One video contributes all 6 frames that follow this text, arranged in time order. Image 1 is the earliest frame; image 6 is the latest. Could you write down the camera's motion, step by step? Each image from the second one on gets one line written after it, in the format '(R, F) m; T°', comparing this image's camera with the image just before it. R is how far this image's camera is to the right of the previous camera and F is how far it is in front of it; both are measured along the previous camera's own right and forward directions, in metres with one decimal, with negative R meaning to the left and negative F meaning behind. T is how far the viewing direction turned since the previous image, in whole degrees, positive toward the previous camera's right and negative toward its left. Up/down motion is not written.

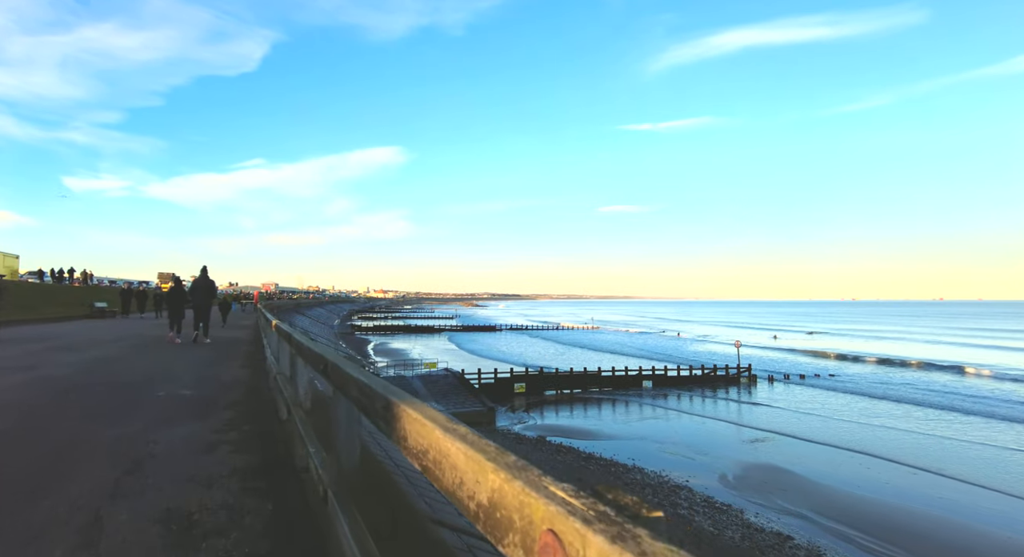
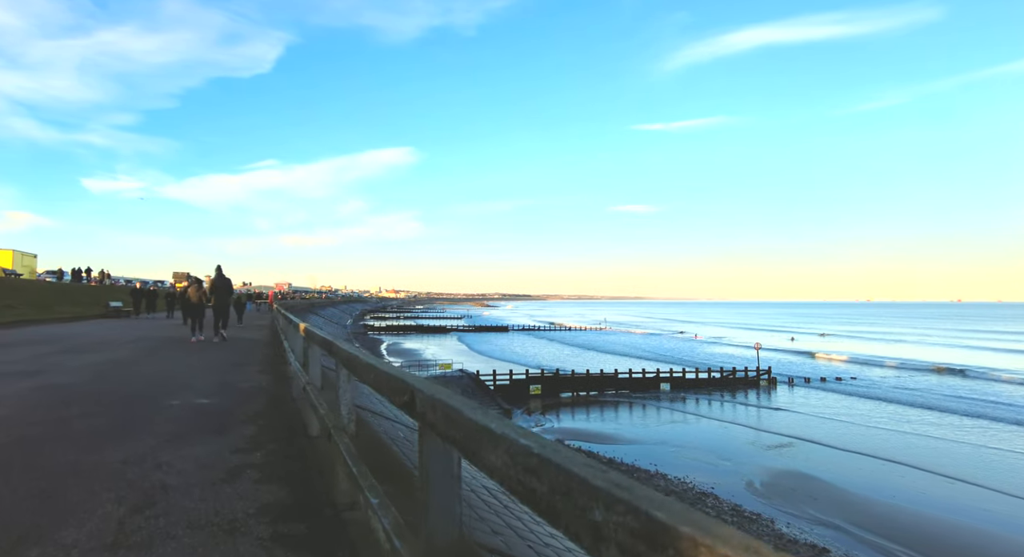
(-0.2, +0.3) m; -1°
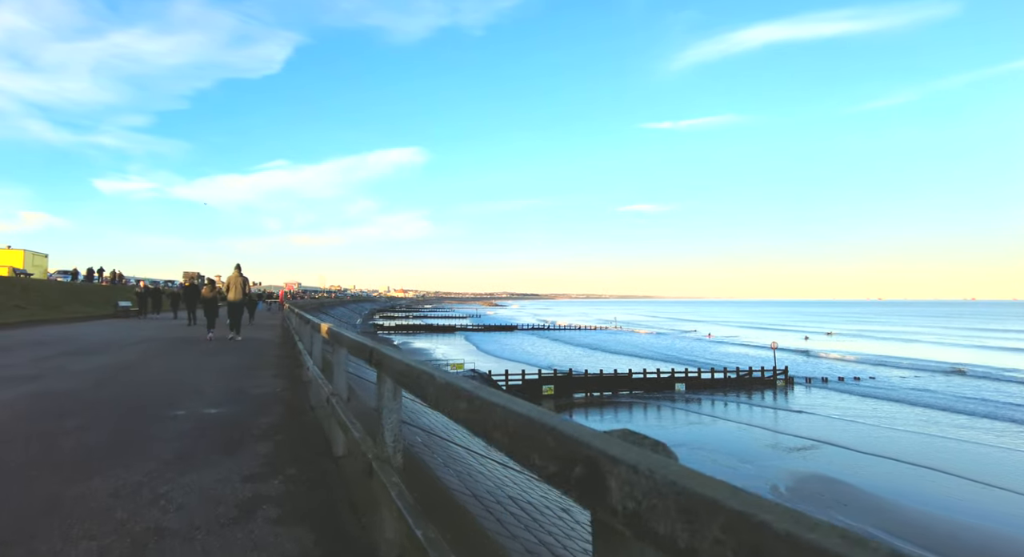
(-0.1, +0.3) m; -1°
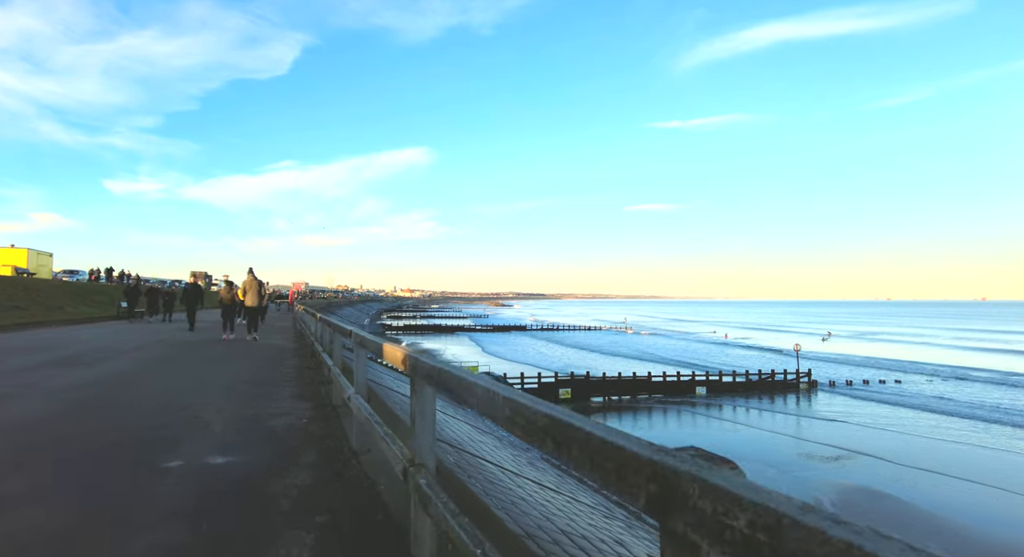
(-0.3, +0.7) m; -1°
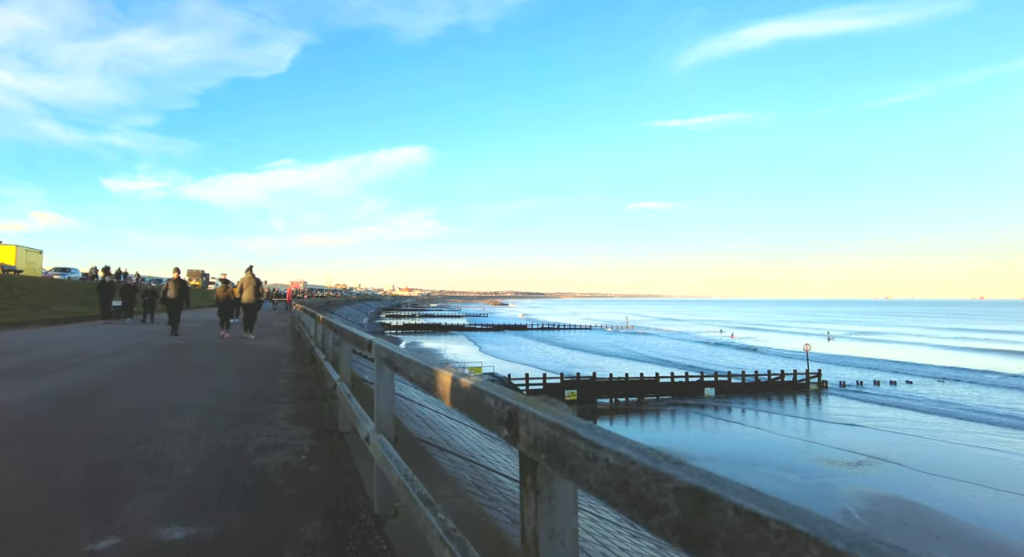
(-0.2, +0.6) m; 0°
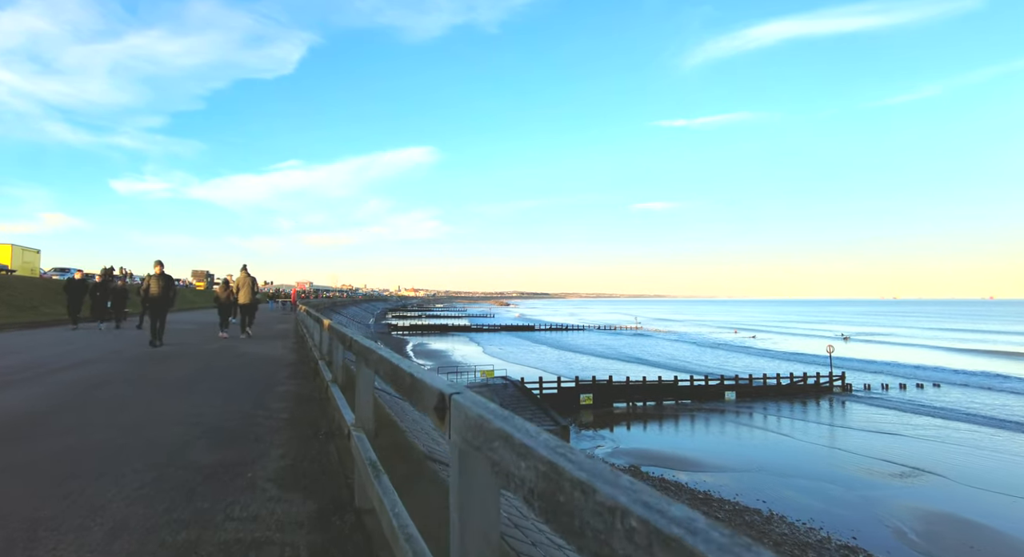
(-0.3, +0.8) m; -1°
